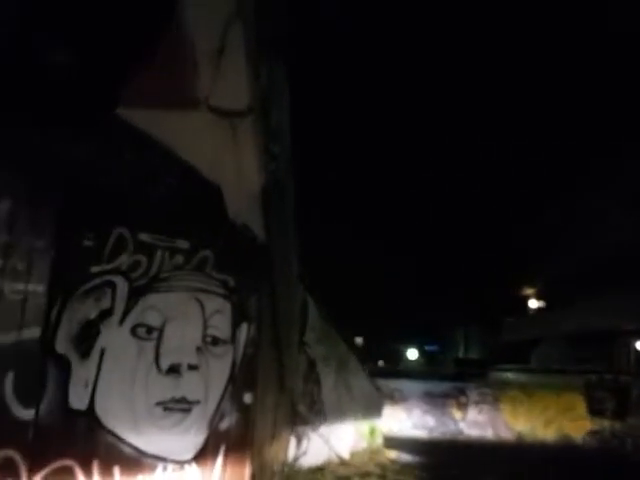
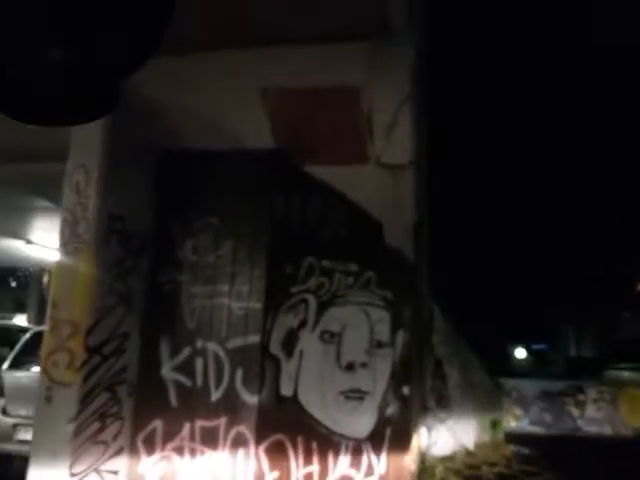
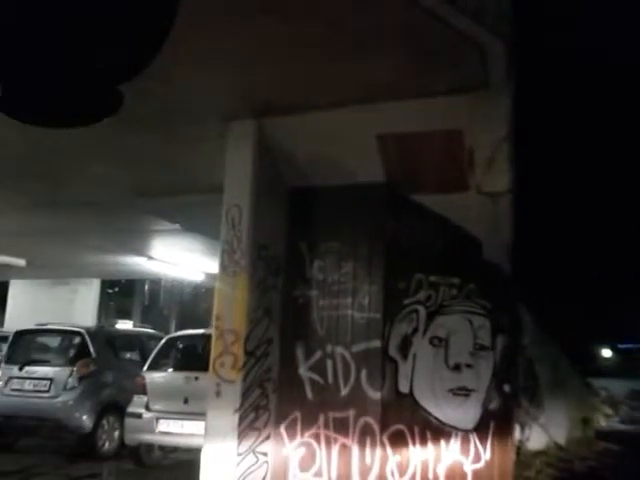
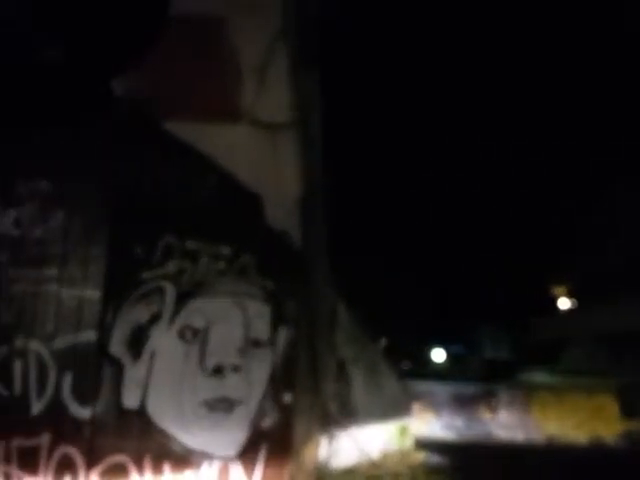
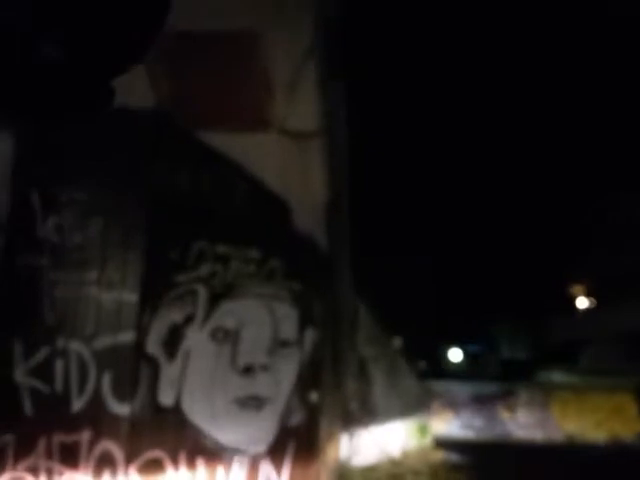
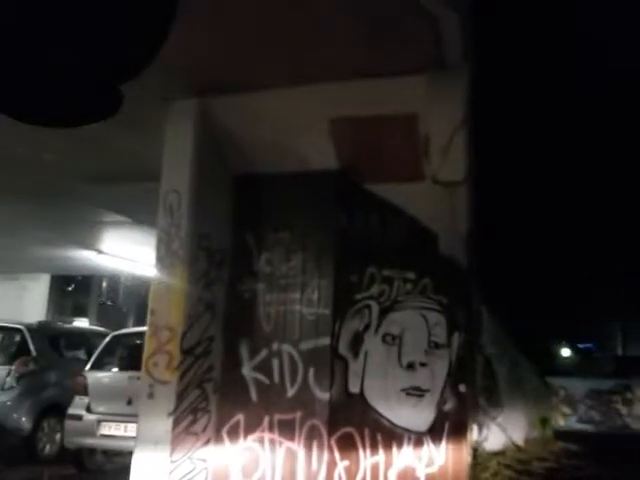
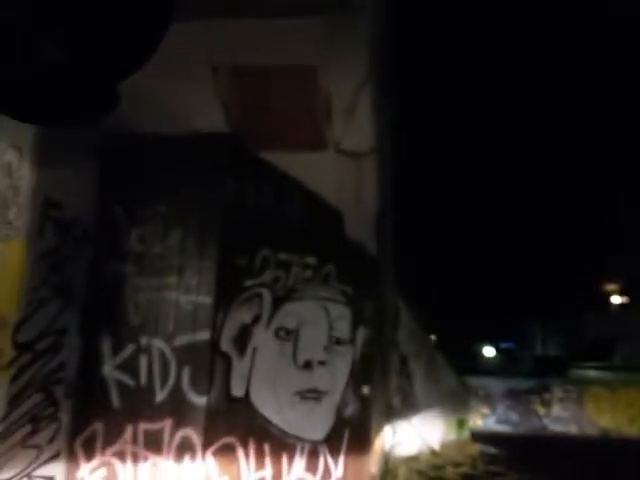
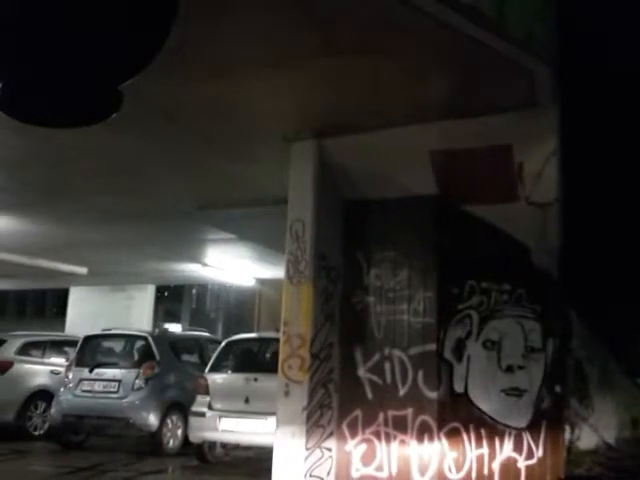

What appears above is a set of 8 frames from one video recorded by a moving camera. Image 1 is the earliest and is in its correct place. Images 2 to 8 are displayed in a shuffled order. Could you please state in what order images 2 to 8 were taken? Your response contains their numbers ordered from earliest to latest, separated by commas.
4, 5, 7, 2, 6, 3, 8
